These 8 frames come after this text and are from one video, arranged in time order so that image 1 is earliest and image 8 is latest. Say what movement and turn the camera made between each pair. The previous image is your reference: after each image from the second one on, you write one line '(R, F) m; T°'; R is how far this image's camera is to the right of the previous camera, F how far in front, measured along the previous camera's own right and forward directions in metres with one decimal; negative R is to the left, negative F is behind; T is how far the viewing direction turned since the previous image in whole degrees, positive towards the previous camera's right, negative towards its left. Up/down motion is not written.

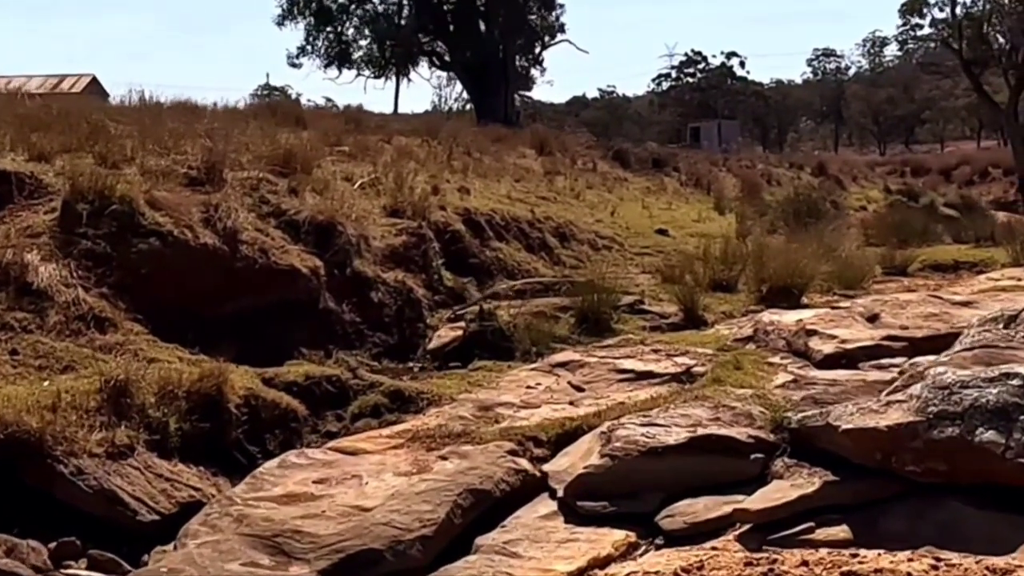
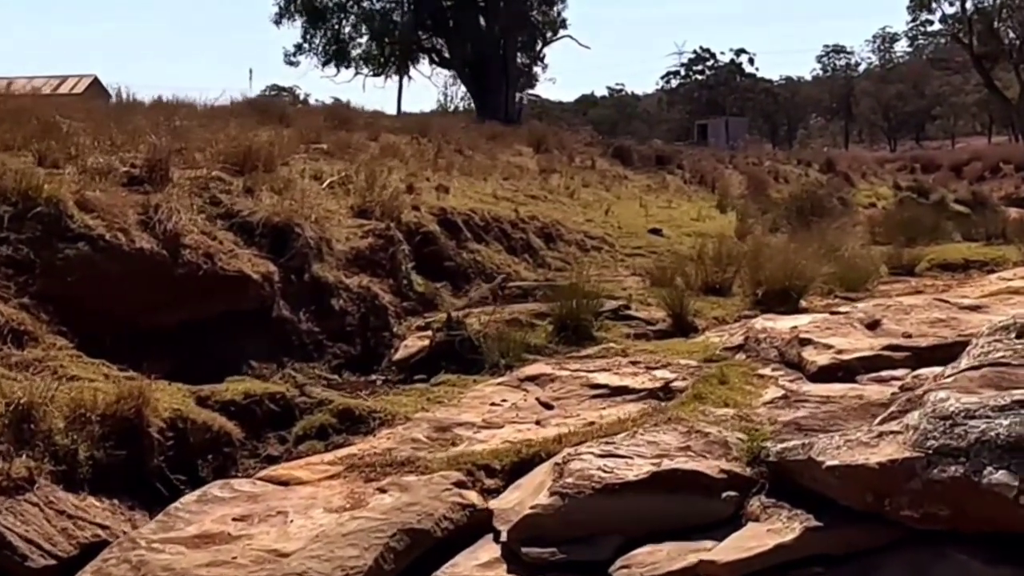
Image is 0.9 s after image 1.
(+0.2, +0.6) m; 0°
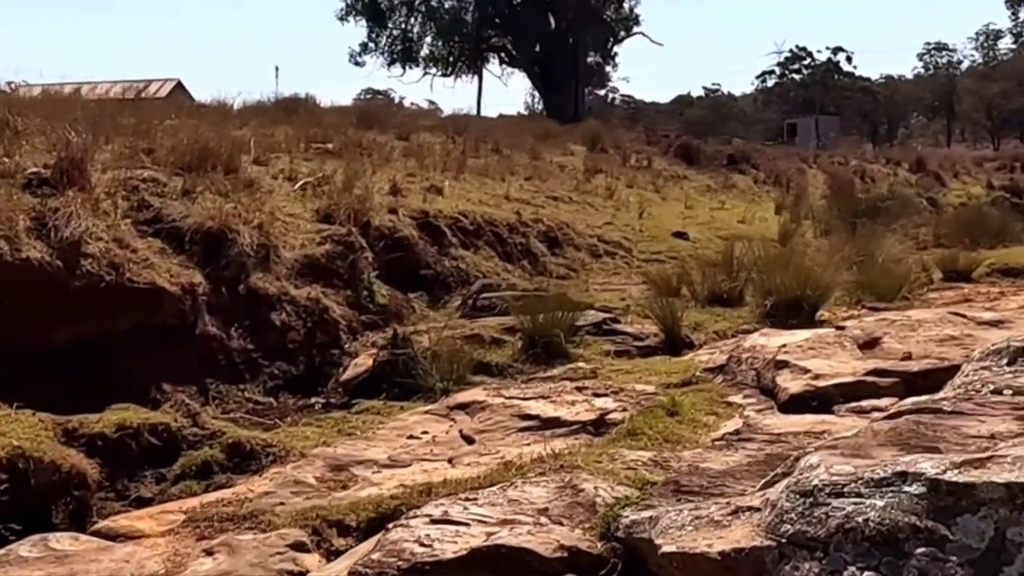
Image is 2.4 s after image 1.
(+0.6, +0.9) m; -4°
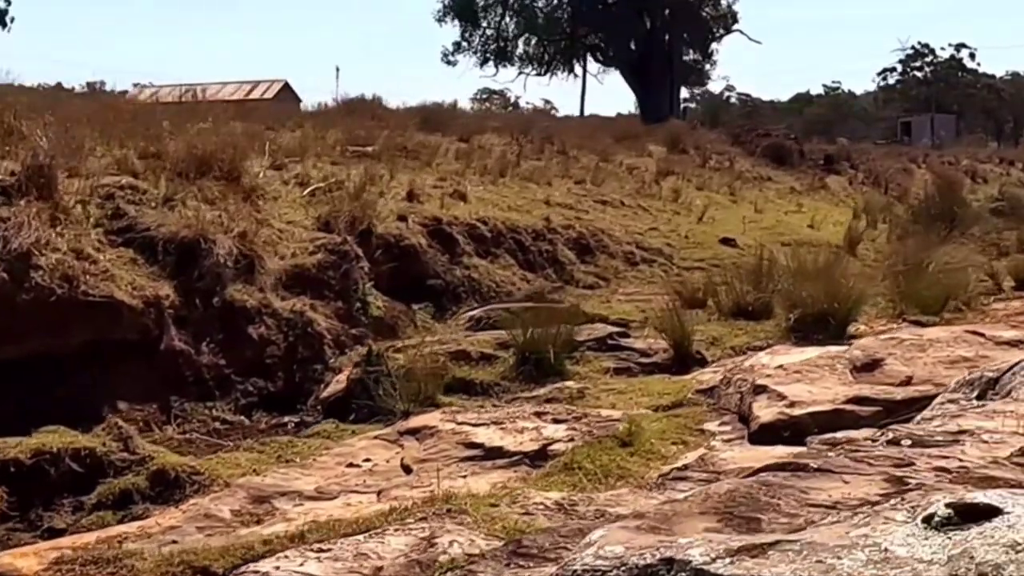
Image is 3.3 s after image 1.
(+0.6, +0.4) m; -4°
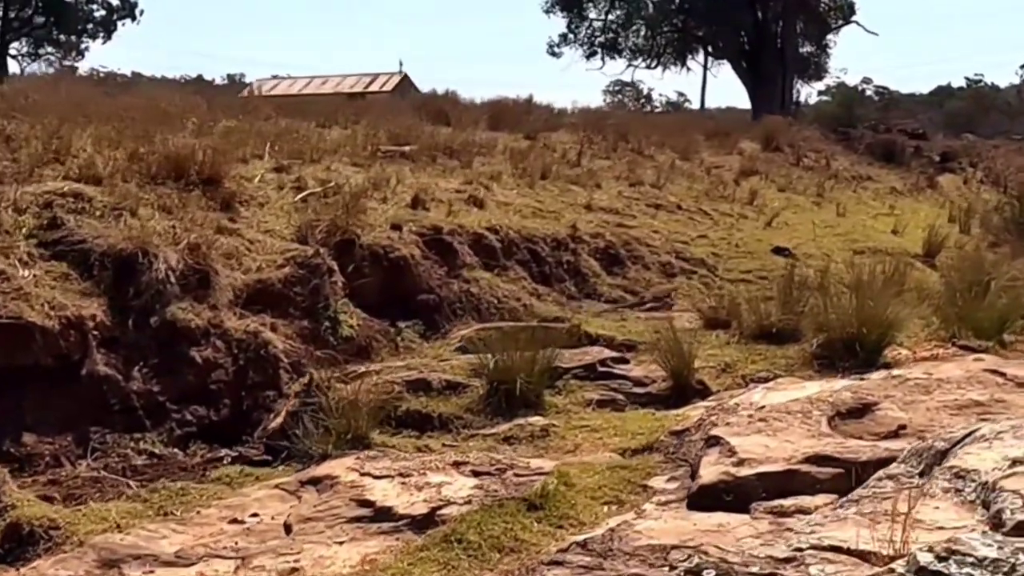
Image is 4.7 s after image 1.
(+0.6, +0.7) m; -5°
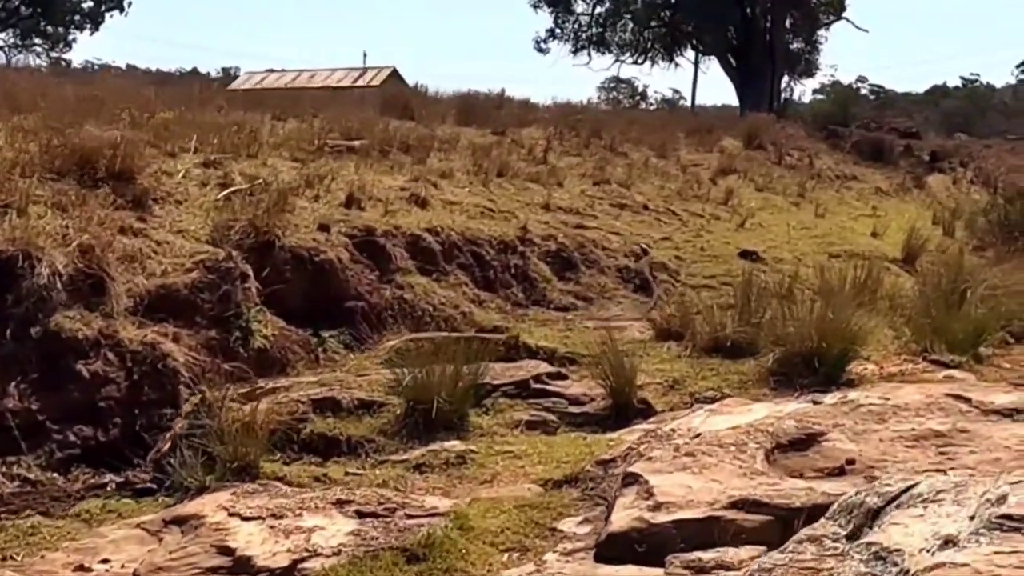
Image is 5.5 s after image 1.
(+0.3, +0.6) m; 0°
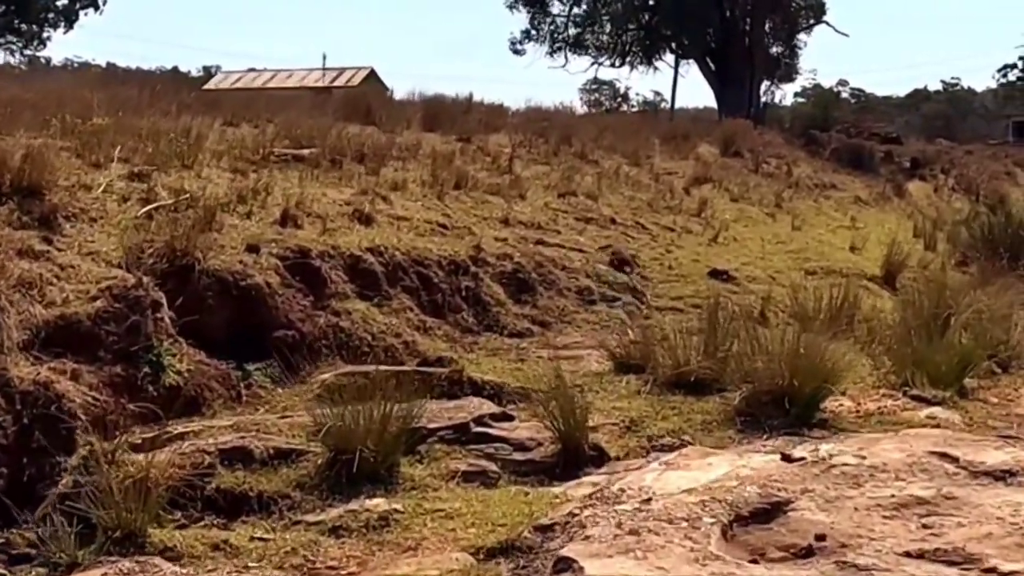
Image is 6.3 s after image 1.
(+0.1, +0.6) m; +1°
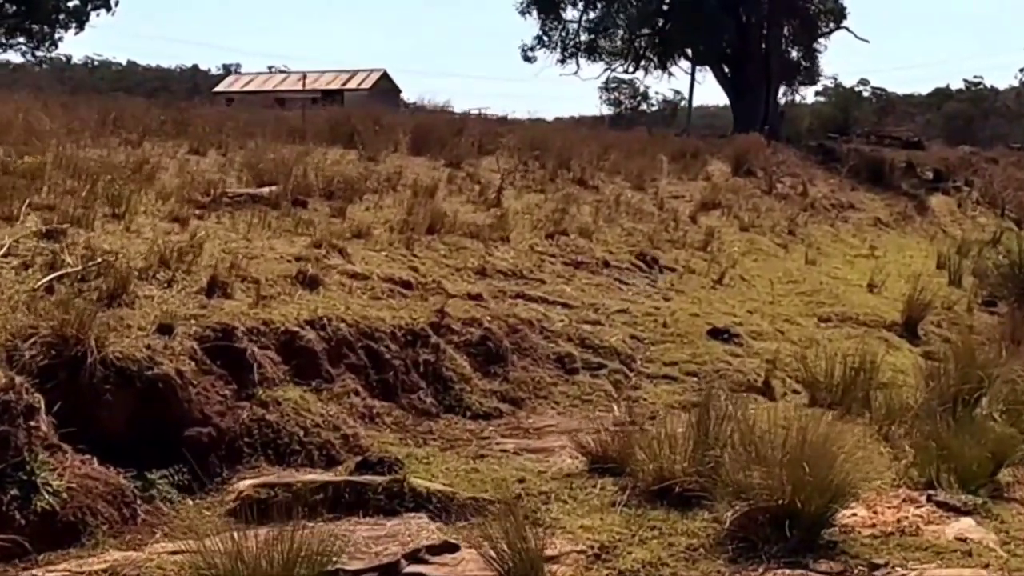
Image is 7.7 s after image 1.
(+0.2, +1.0) m; -1°
